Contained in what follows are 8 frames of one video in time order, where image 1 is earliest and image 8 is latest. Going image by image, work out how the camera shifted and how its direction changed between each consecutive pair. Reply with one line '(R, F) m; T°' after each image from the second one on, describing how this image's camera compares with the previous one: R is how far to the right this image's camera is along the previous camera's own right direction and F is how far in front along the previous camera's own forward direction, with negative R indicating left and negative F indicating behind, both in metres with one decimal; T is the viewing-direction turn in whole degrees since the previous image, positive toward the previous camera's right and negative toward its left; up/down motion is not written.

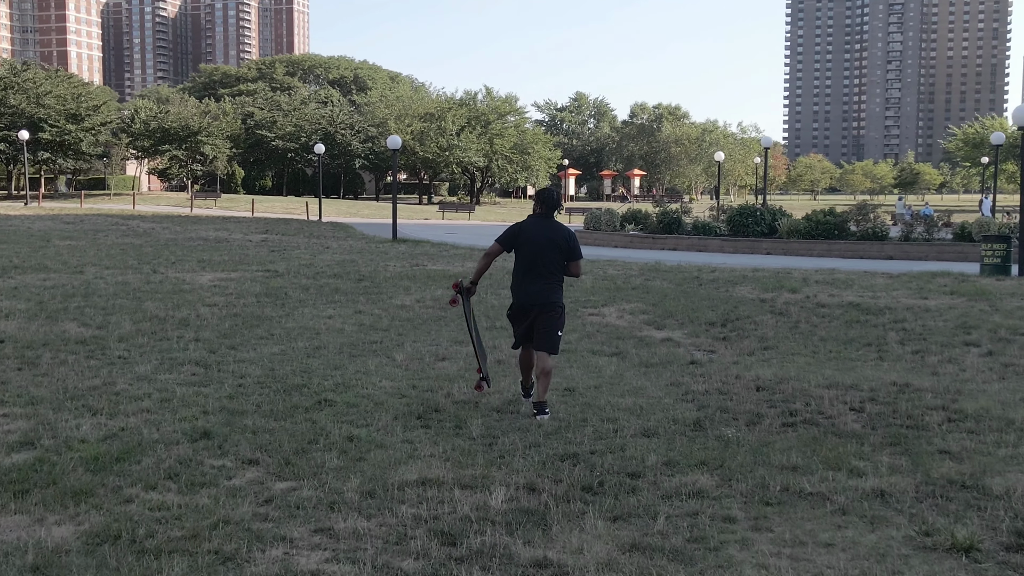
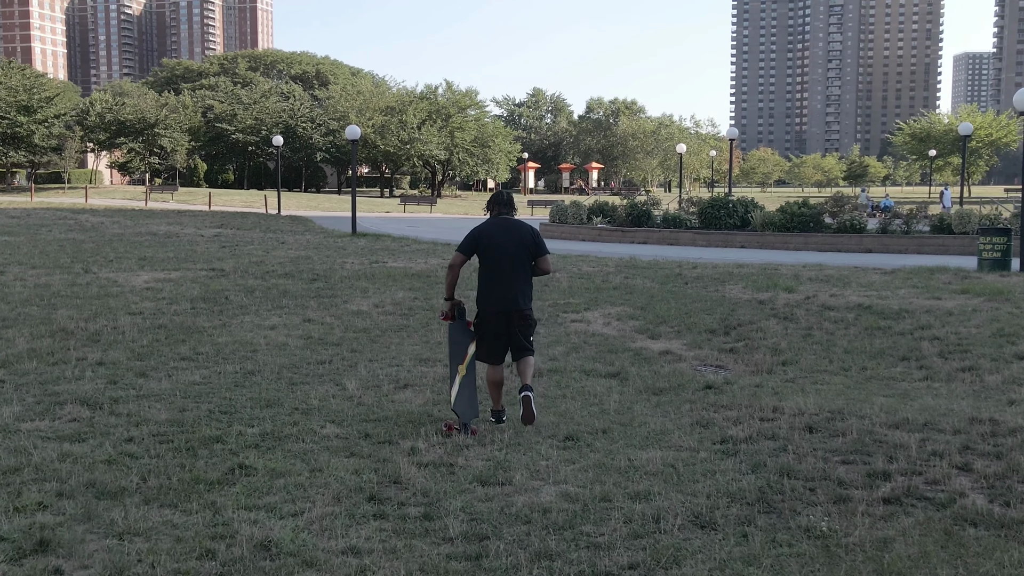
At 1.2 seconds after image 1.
(-0.1, +1.0) m; +2°
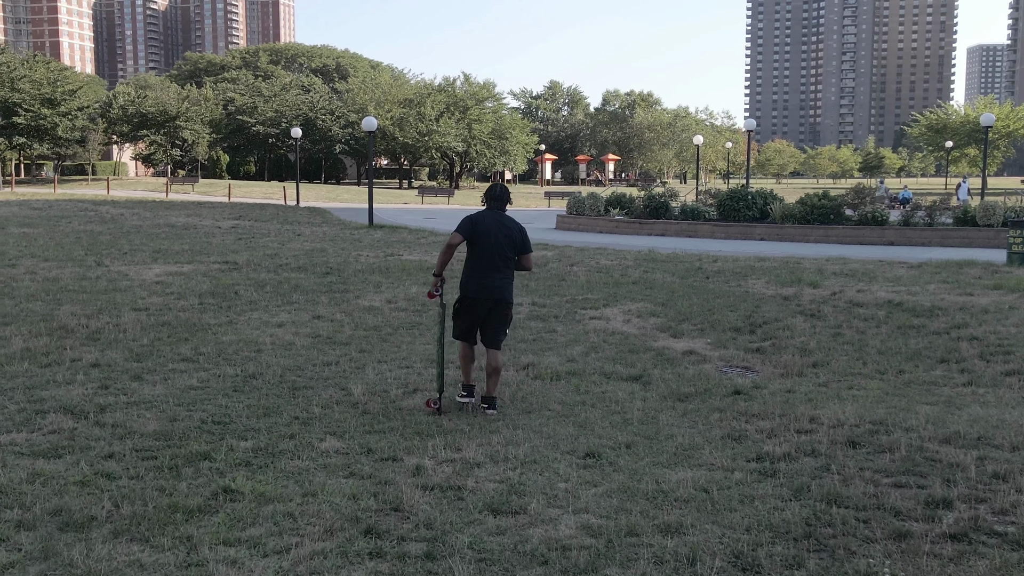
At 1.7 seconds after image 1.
(0.0, +0.3) m; -1°
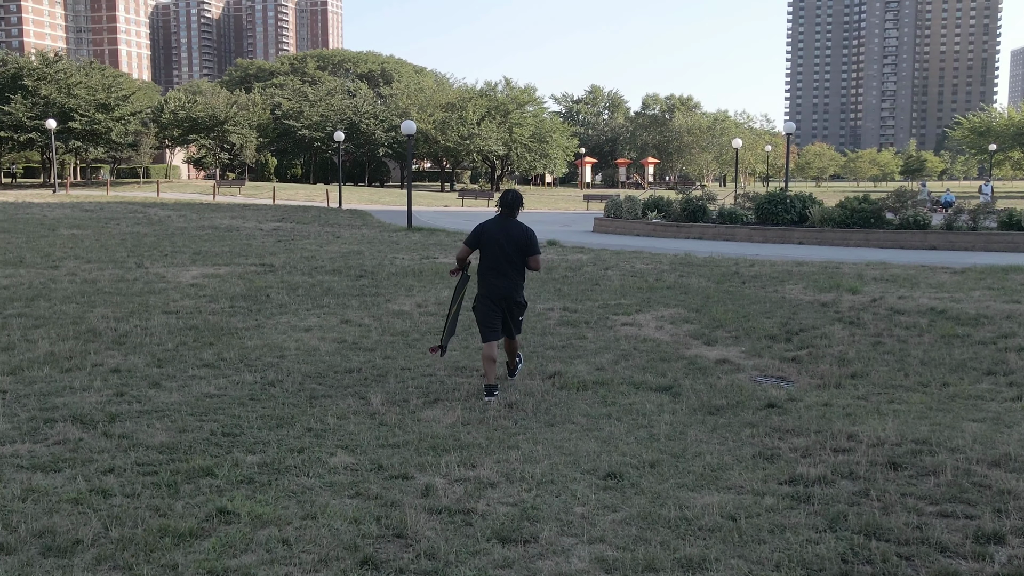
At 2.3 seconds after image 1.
(+0.1, +0.2) m; -3°
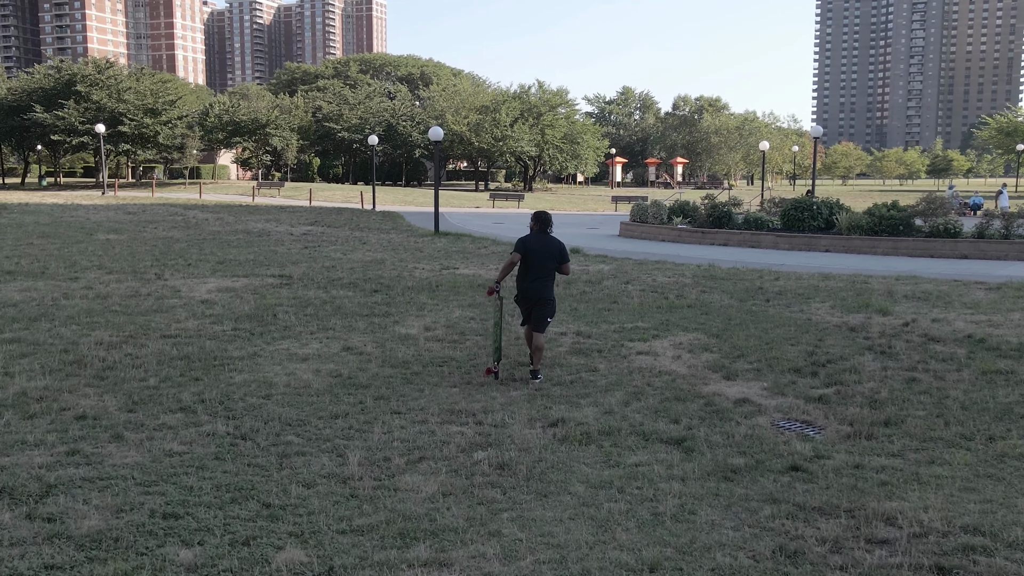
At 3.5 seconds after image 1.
(+0.2, +0.4) m; -2°
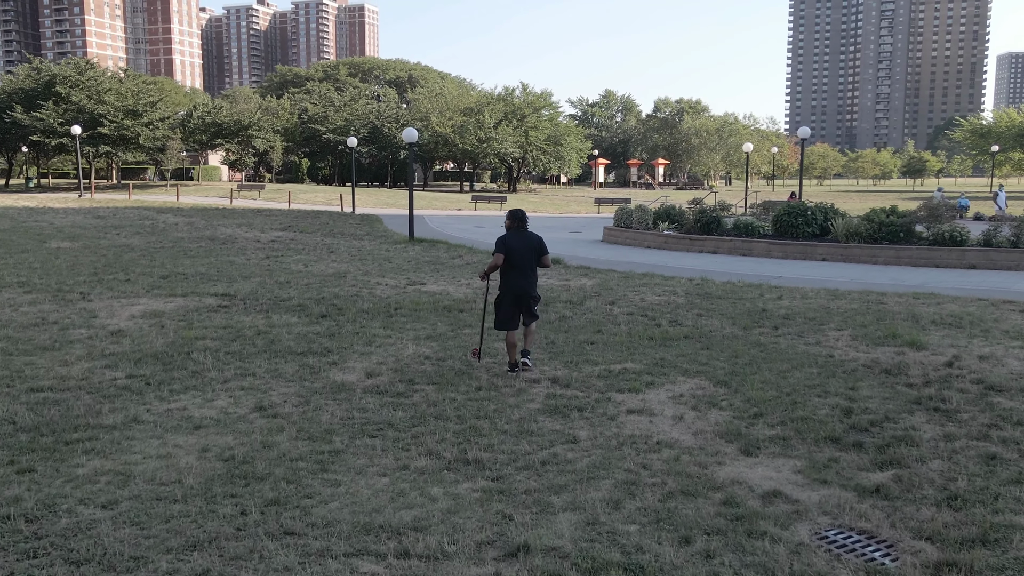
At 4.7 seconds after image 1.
(+0.2, +1.5) m; +1°
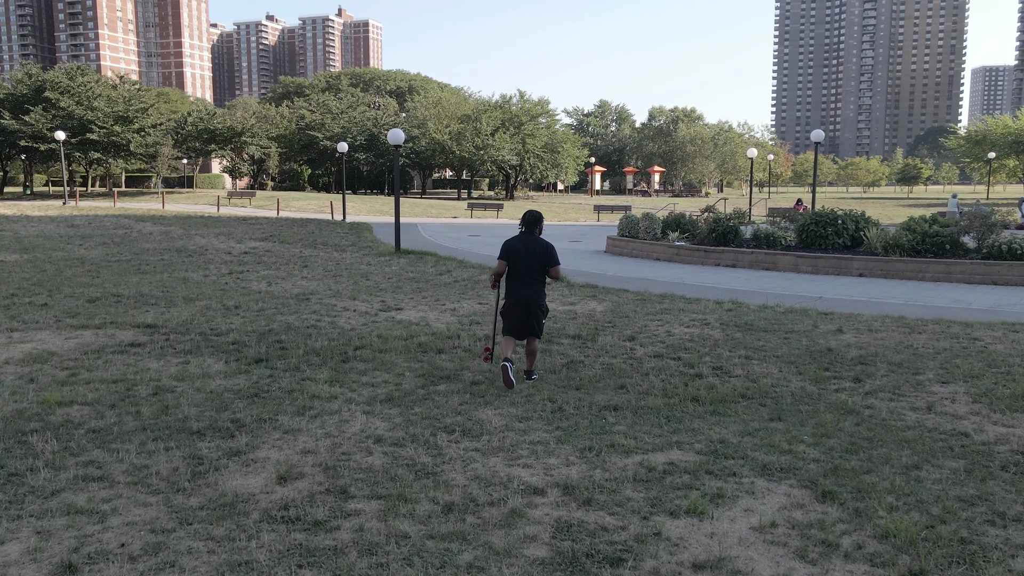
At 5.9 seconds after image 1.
(0.0, +2.2) m; 0°
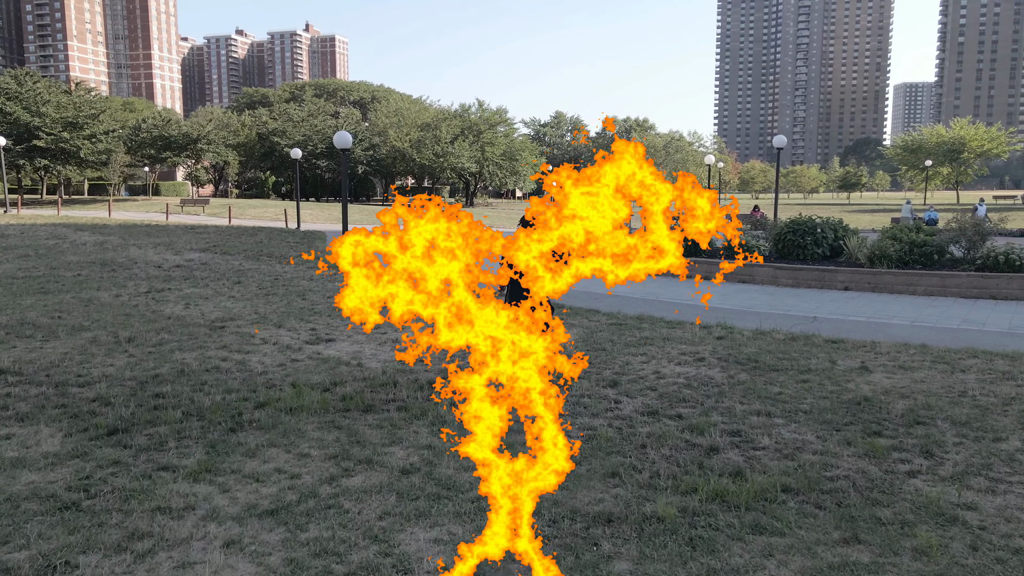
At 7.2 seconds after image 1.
(+0.1, +1.9) m; +3°
